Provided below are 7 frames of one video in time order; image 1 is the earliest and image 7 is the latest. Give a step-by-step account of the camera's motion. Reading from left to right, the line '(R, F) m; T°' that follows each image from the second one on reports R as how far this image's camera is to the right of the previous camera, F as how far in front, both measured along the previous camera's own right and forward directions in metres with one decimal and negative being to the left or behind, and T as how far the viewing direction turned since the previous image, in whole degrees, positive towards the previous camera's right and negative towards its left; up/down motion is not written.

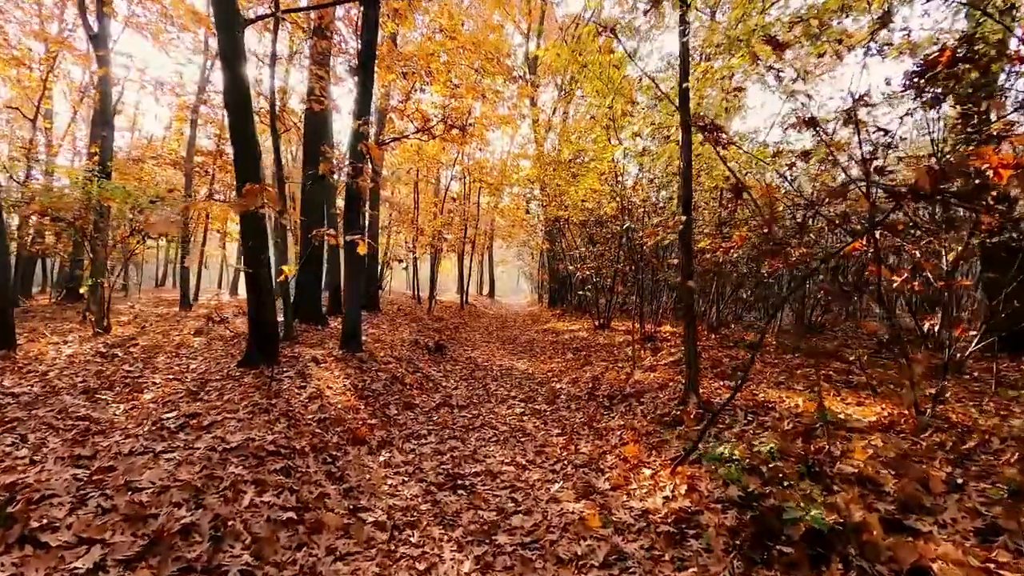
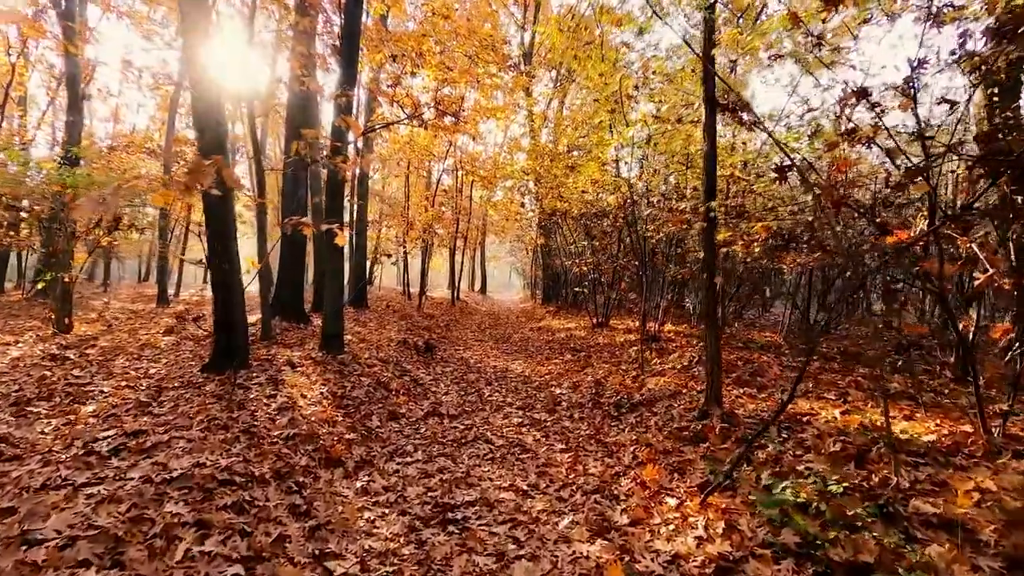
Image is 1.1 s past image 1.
(-0.1, +0.8) m; +1°
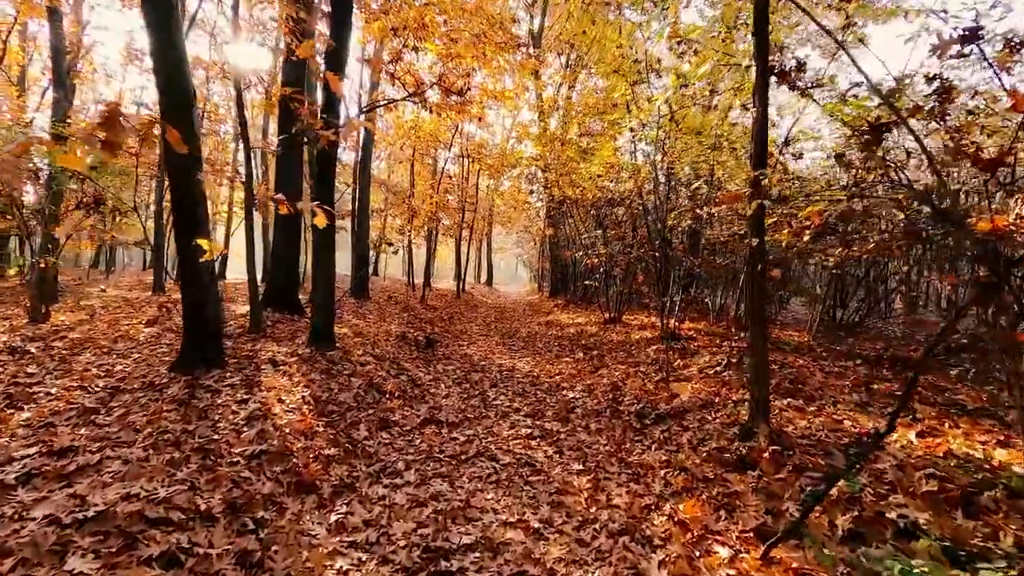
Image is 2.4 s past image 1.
(0.0, +0.9) m; -1°
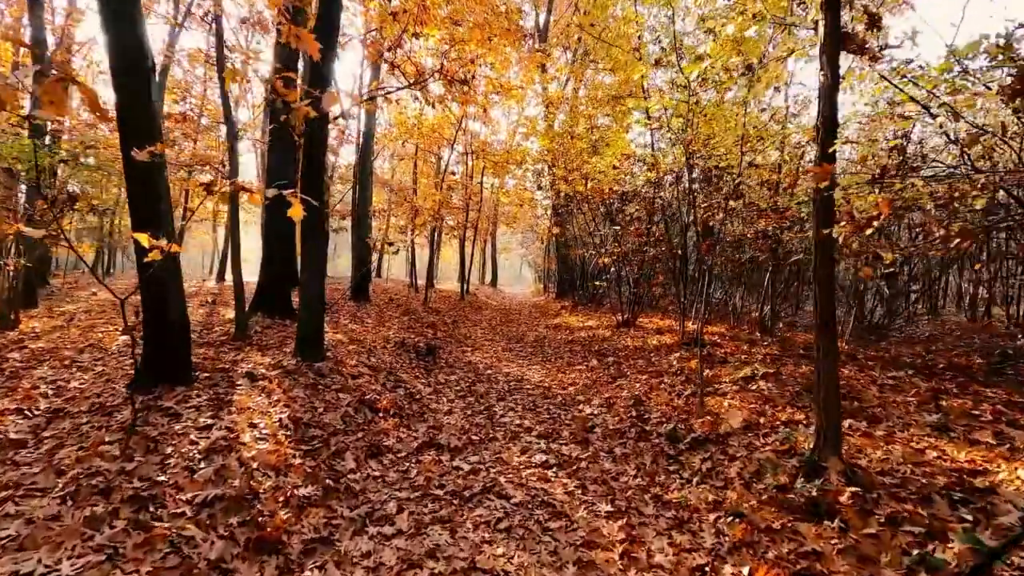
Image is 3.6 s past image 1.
(-0.1, +0.9) m; 0°
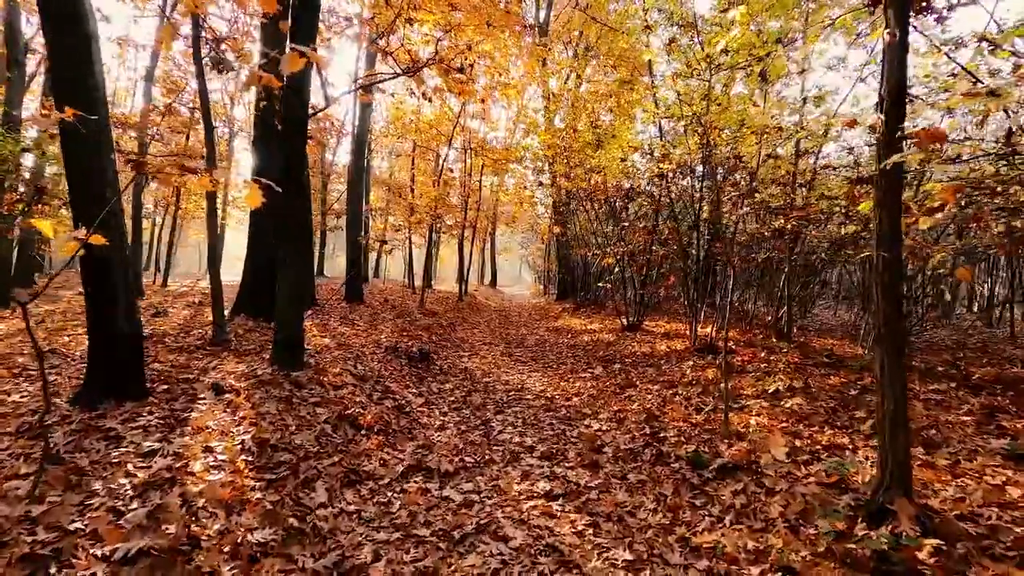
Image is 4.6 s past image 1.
(0.0, +0.7) m; 0°
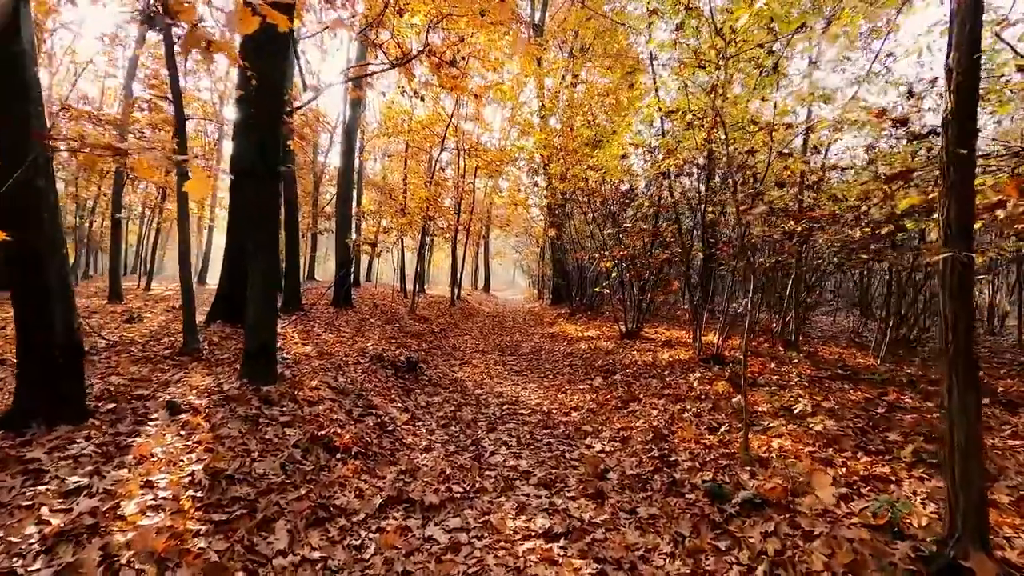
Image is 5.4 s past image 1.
(0.0, +0.6) m; +1°
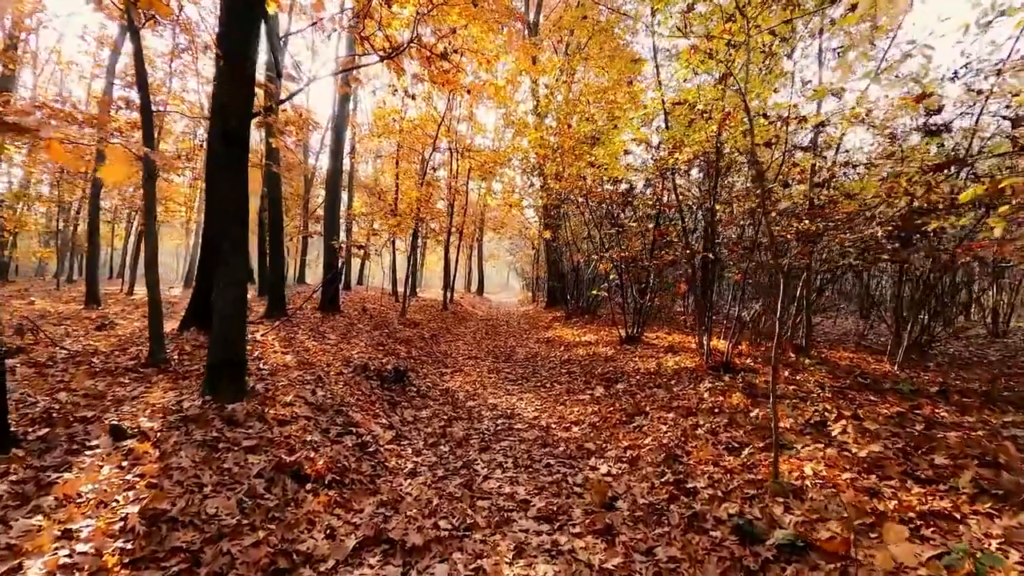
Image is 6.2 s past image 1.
(0.0, +0.6) m; +1°
